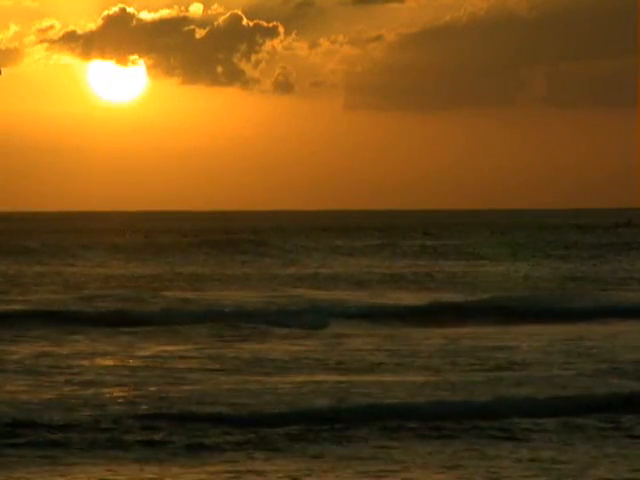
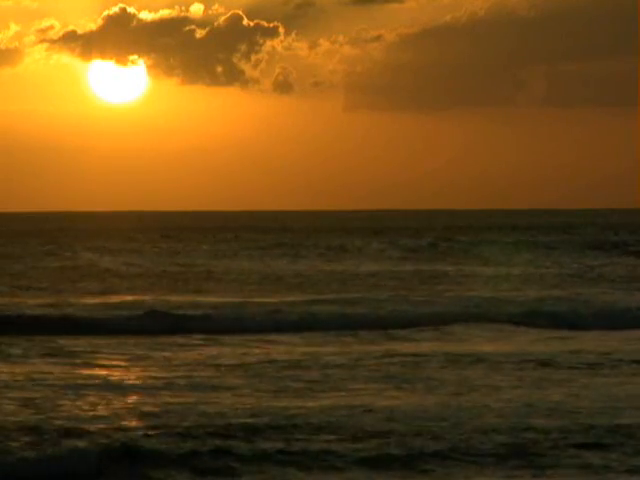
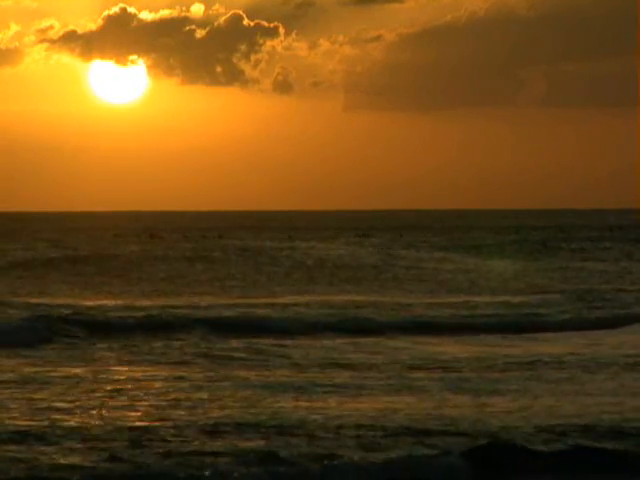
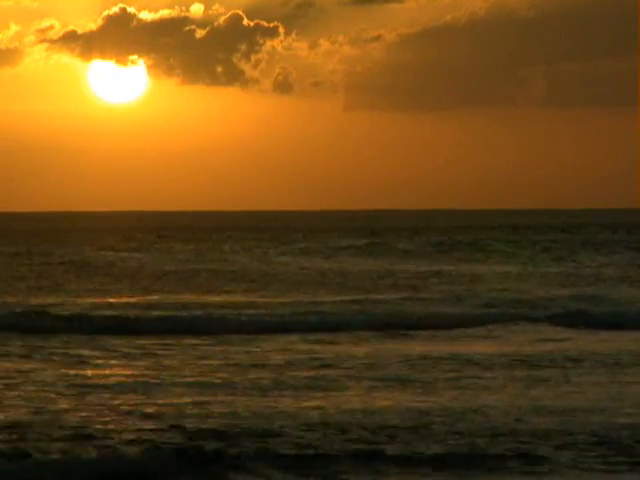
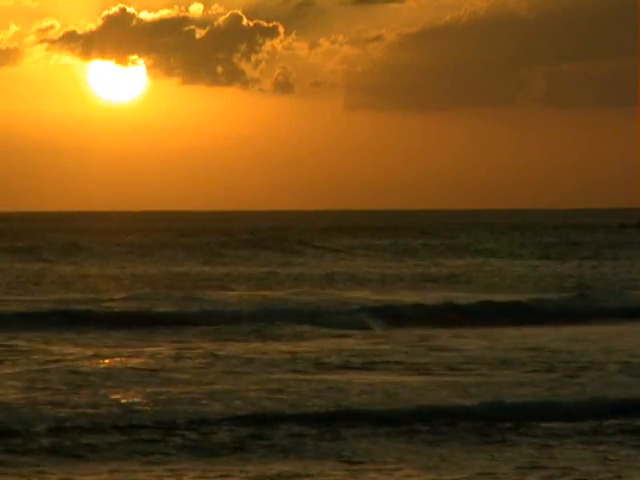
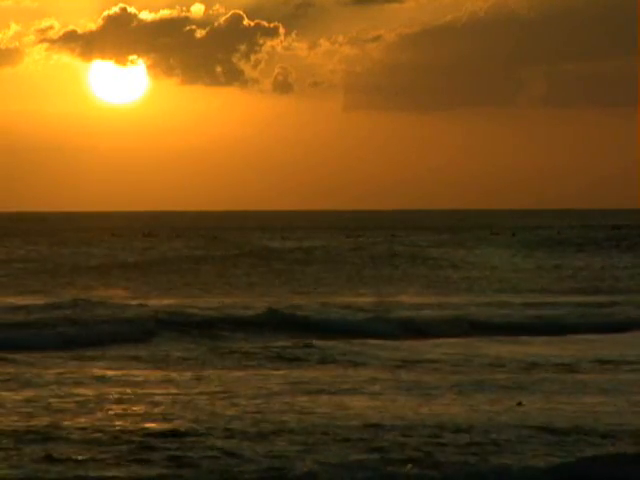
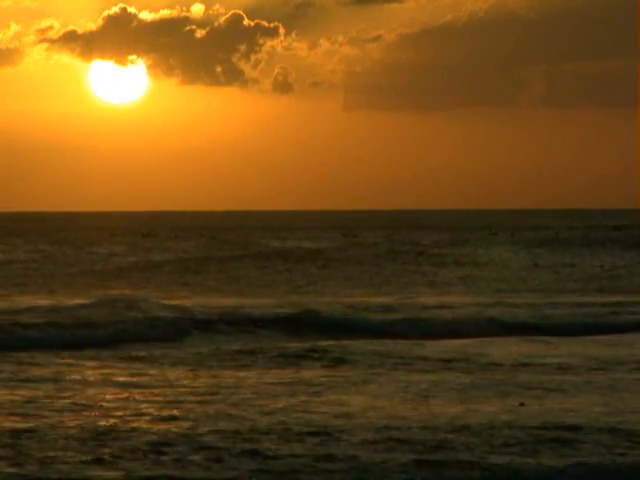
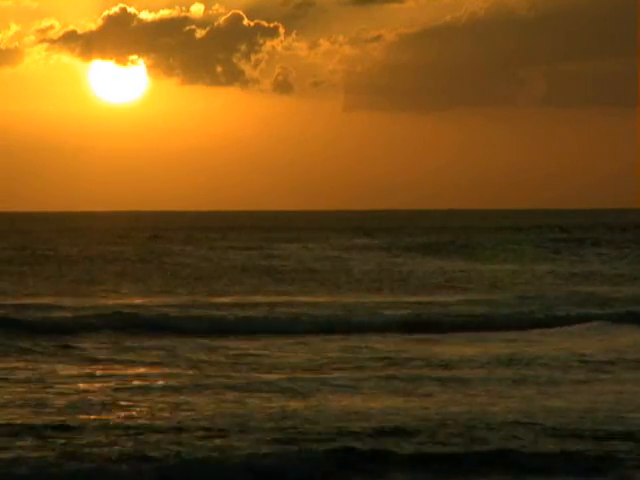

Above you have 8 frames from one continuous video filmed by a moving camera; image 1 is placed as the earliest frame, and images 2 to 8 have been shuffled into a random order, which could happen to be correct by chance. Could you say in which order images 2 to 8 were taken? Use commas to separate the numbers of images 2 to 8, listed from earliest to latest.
5, 2, 4, 8, 3, 6, 7
